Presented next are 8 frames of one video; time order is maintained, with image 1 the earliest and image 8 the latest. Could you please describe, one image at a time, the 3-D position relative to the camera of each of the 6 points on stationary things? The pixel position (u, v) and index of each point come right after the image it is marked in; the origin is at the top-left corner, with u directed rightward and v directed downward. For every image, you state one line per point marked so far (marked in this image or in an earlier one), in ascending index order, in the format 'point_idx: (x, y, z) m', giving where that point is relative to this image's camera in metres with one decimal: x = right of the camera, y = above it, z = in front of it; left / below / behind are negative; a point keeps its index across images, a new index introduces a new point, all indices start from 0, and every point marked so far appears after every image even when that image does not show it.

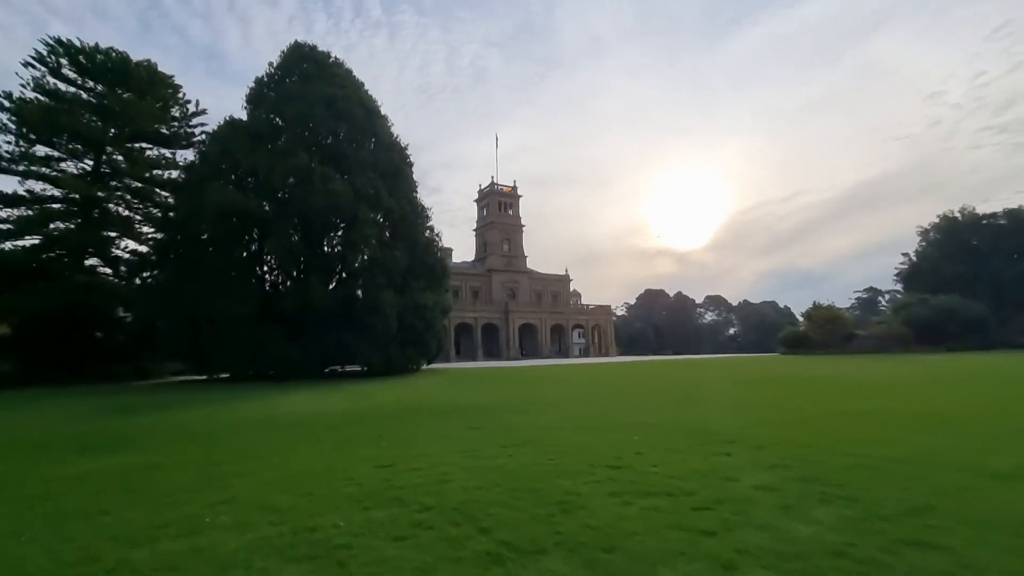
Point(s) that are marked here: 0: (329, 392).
0: (-4.6, -2.7, +14.3) m
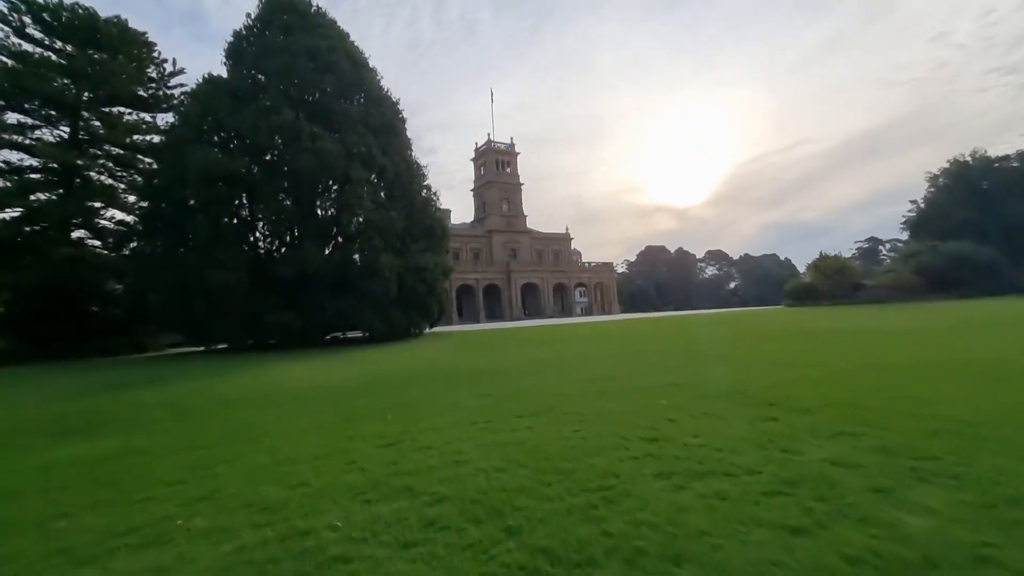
0: (-4.4, -1.8, +13.8) m
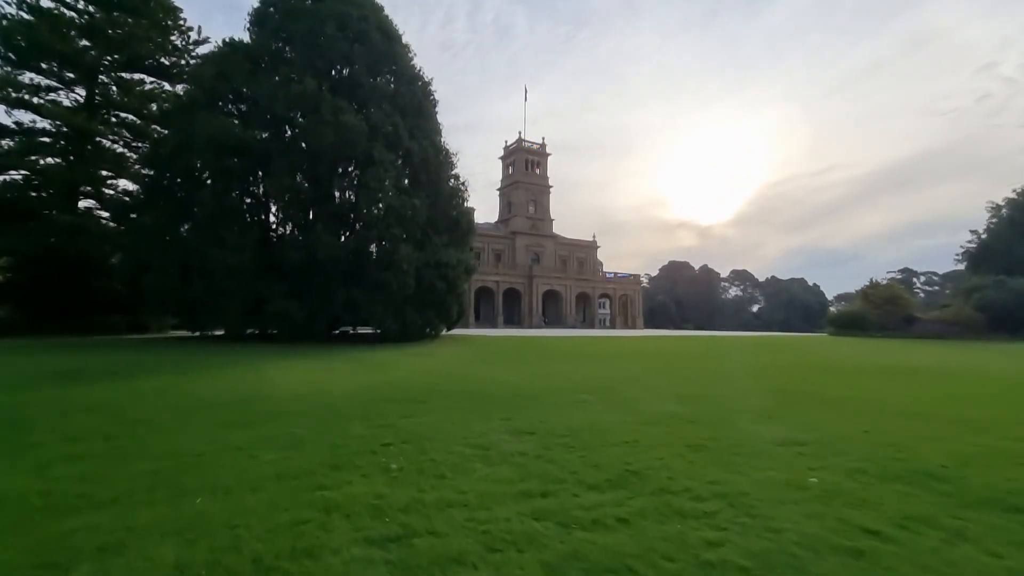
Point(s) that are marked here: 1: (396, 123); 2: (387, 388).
0: (-3.7, -1.6, +11.9) m
1: (-3.8, +5.3, +18.0) m
2: (-1.8, -1.4, +7.9) m
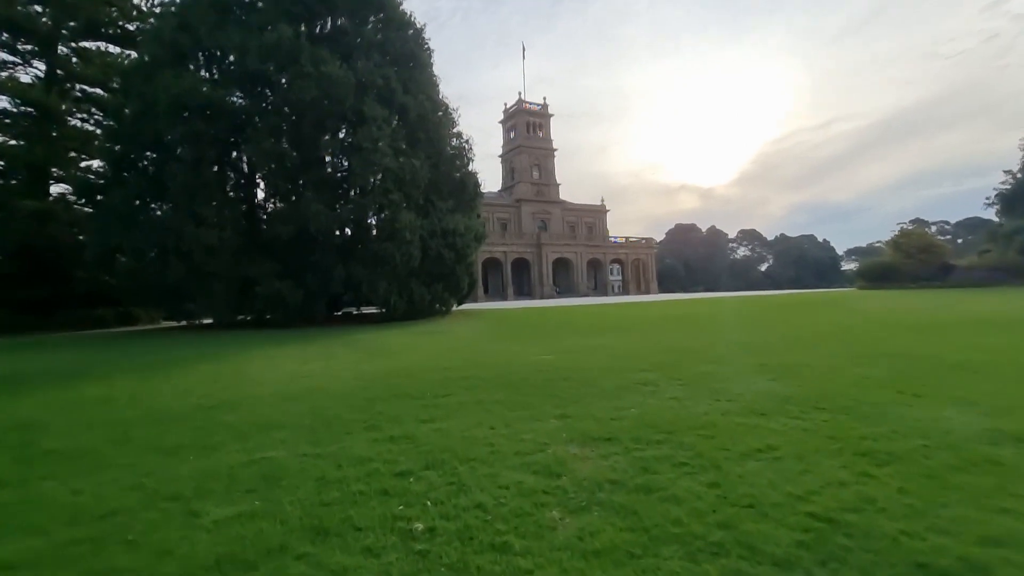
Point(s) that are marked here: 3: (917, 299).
0: (-3.2, -1.1, +10.3) m
1: (-3.6, +6.1, +16.0) m
2: (-1.3, -1.0, +6.3) m
3: (+13.7, -0.4, +19.1) m
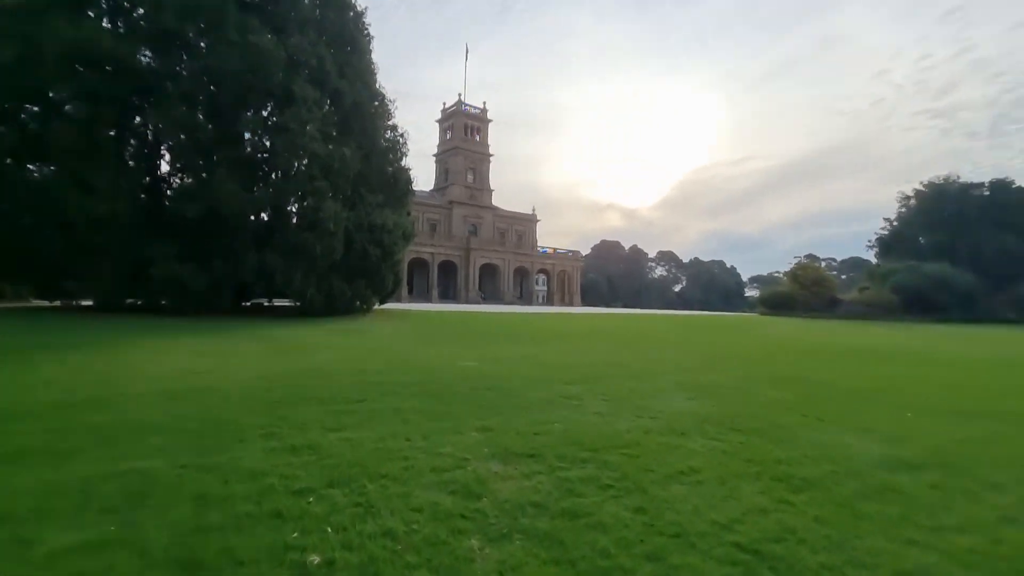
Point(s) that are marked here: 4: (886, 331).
0: (-4.6, -0.9, +9.5) m
1: (-5.2, +6.3, +15.2) m
2: (-2.1, -0.9, +5.8) m
3: (+11.1, -1.4, +20.5) m
4: (+12.7, -1.4, +19.1) m
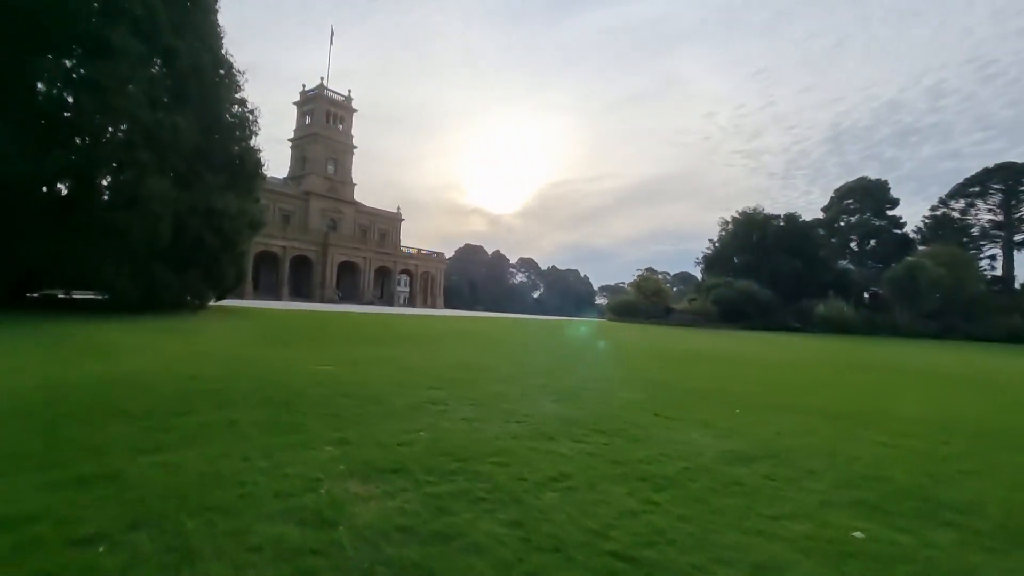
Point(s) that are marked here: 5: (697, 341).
0: (-6.6, -0.7, +7.8) m
1: (-8.4, +6.5, +13.3) m
2: (-3.4, -0.8, +4.8) m
3: (+5.8, -1.8, +22.2) m
4: (+7.8, -1.9, +21.3) m
5: (+5.9, -1.7, +17.8) m
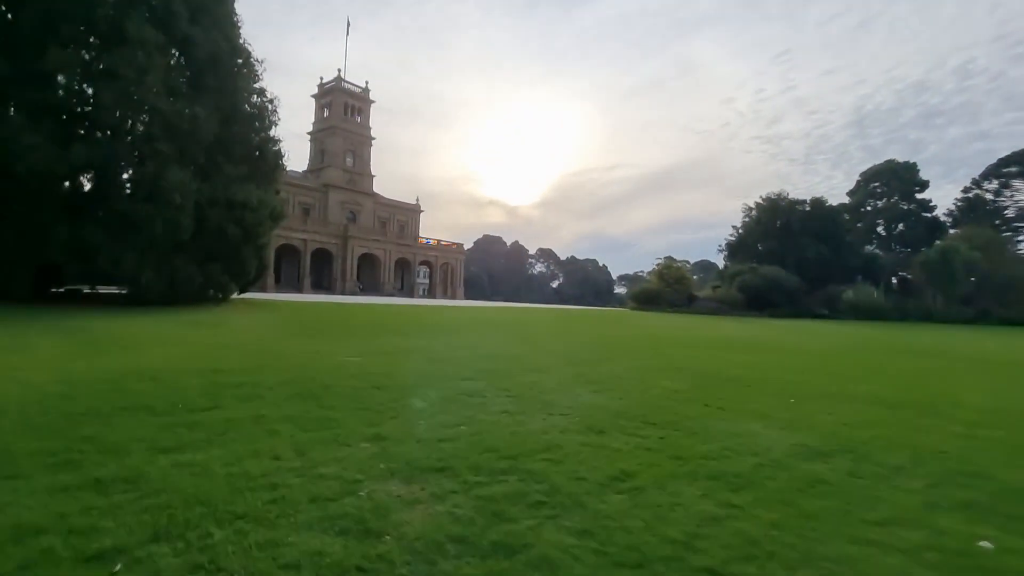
0: (-6.2, -0.6, +7.6) m
1: (-7.9, +6.7, +13.1) m
2: (-3.0, -0.7, +4.5) m
3: (+6.7, -1.3, +21.7) m
4: (+8.7, -1.3, +20.7) m
5: (+6.7, -1.3, +17.3) m
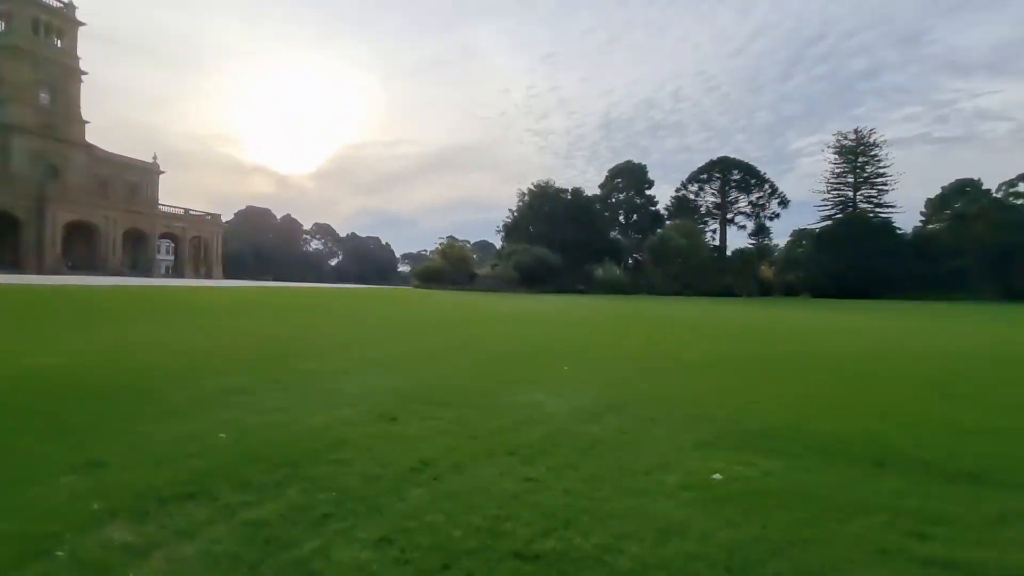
0: (-8.5, -0.4, +4.4) m
1: (-12.1, +7.0, +8.5) m
2: (-4.3, -0.6, +2.7) m
3: (-1.7, -0.4, +22.3) m
4: (+0.4, -0.4, +22.1) m
5: (-0.1, -0.5, +18.2) m
